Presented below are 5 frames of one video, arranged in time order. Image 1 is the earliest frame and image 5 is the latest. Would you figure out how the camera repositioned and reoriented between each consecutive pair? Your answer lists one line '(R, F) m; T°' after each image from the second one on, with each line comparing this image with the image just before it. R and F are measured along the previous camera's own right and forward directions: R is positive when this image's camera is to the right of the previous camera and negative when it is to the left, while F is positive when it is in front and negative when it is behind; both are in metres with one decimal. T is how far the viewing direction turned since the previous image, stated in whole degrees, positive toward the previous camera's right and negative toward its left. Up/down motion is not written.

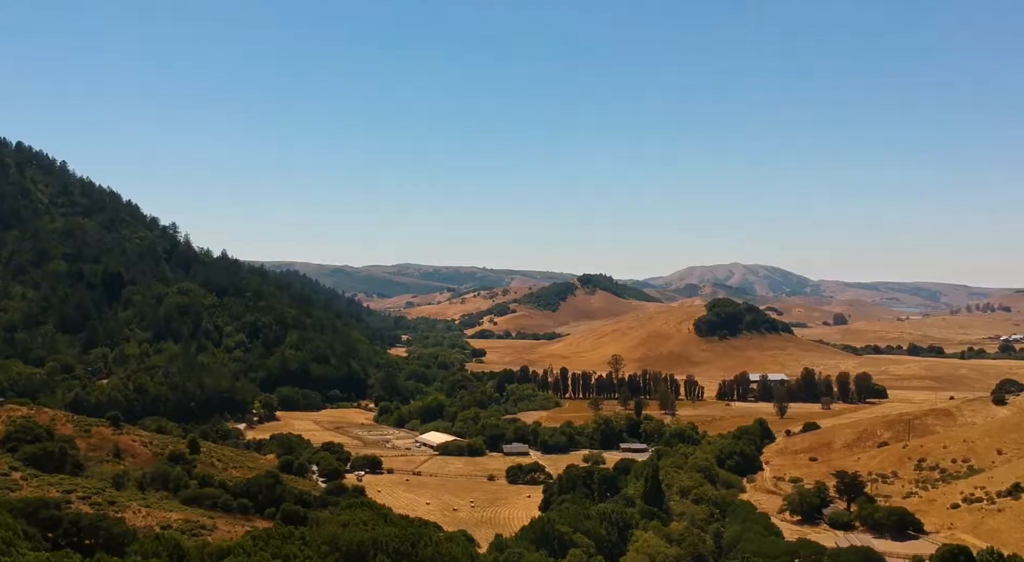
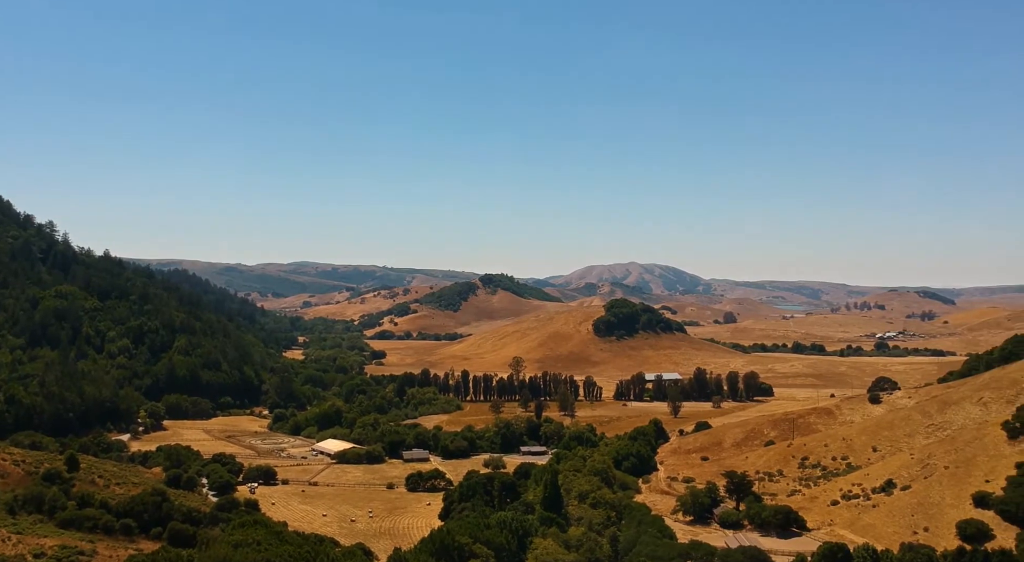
(+4.3, +1.2) m; +4°
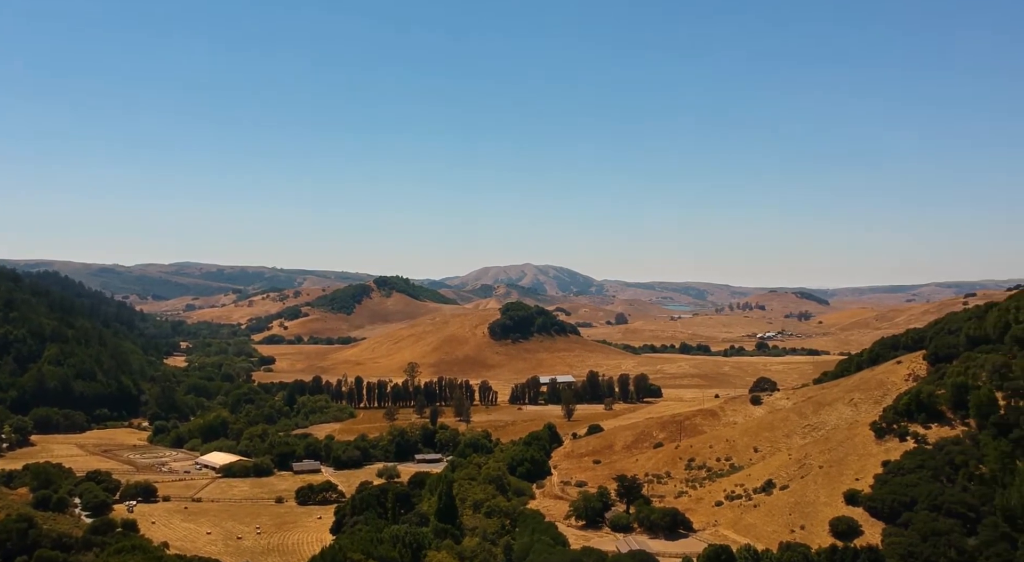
(+3.2, +1.4) m; +5°
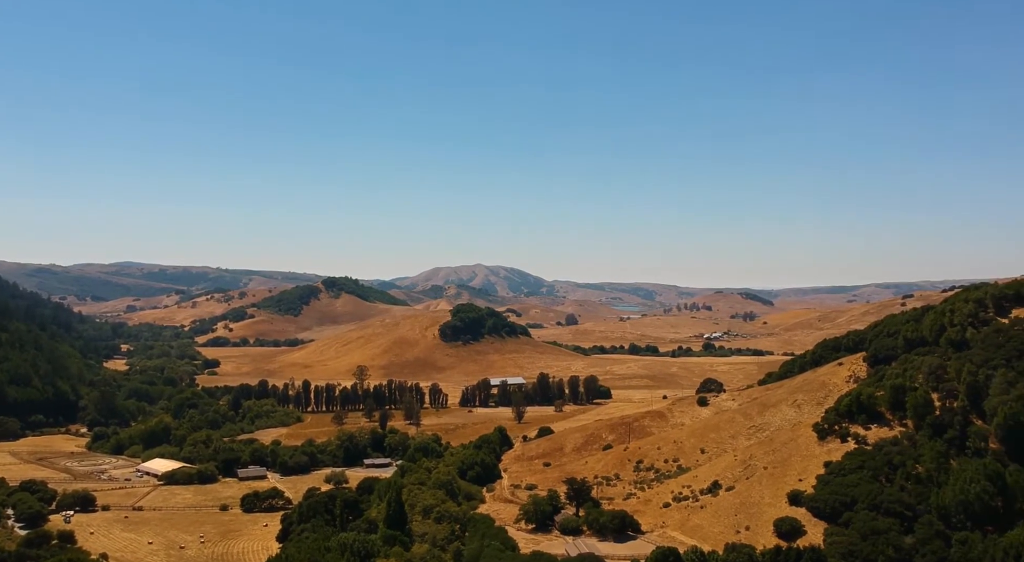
(+1.3, +1.0) m; +2°
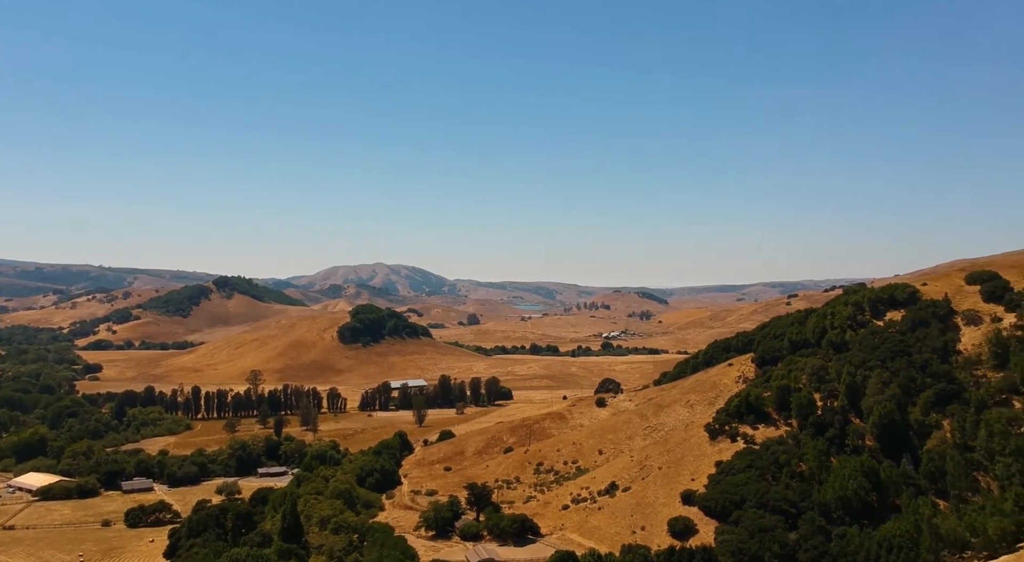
(+2.2, +2.6) m; +5°
